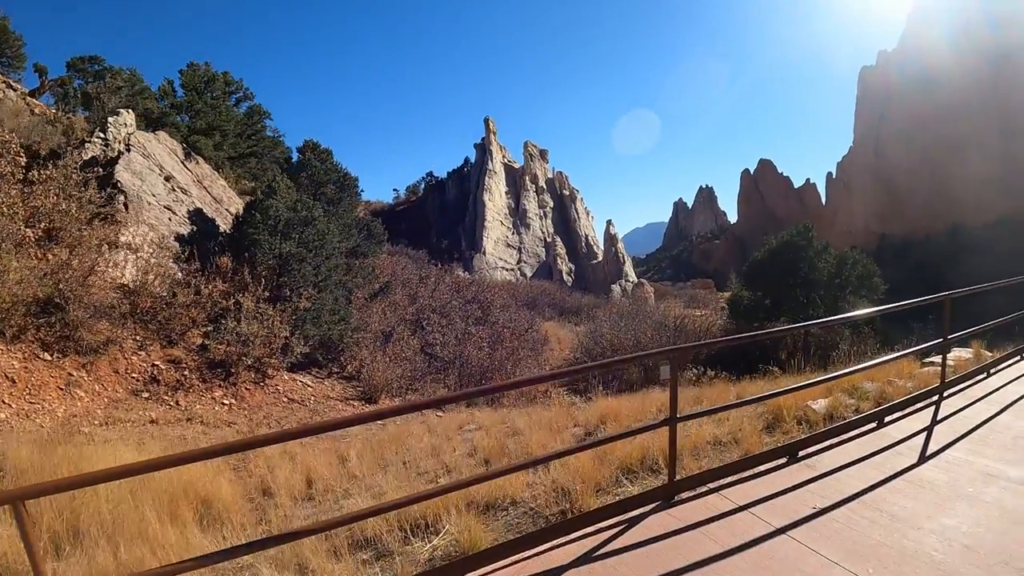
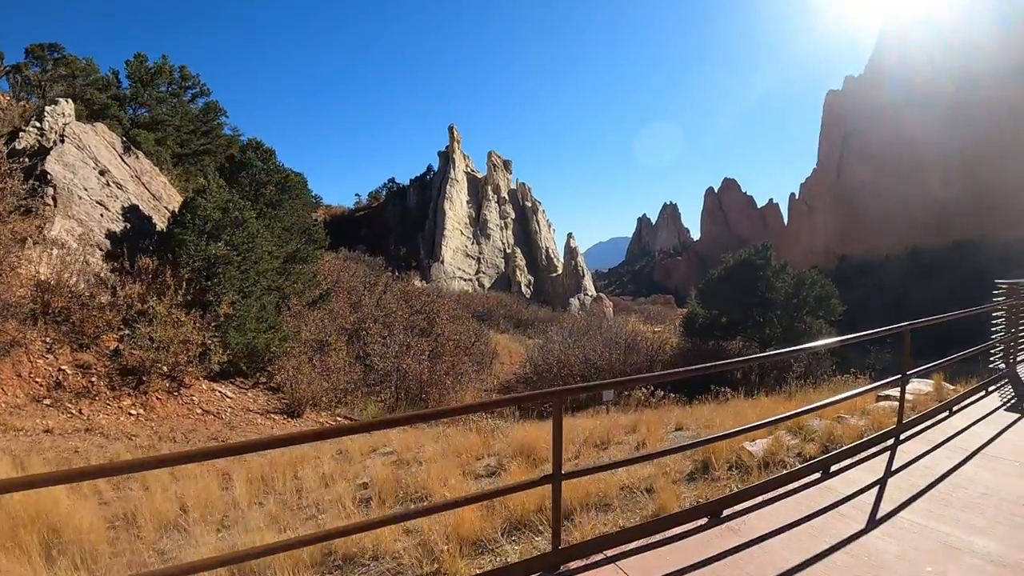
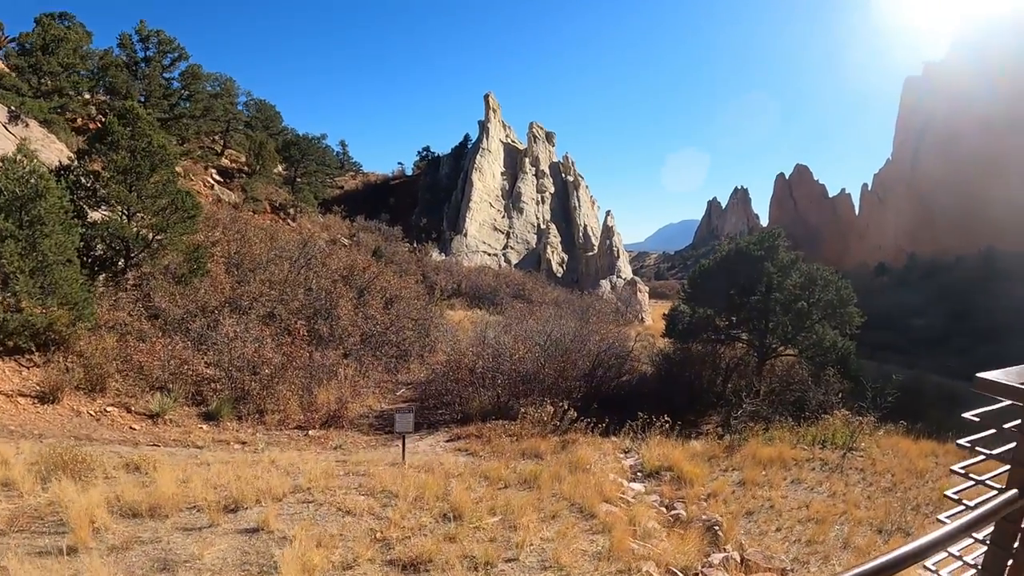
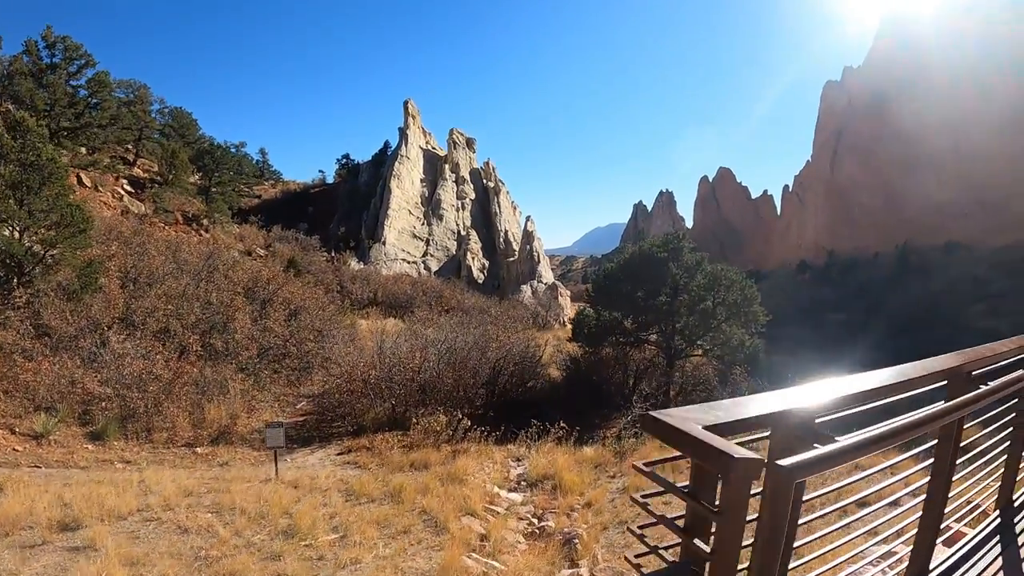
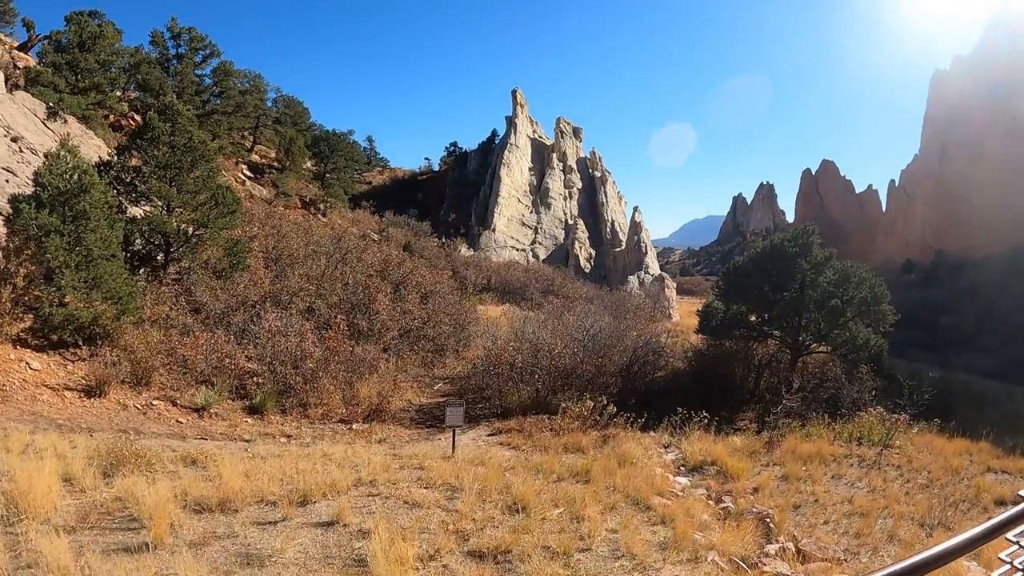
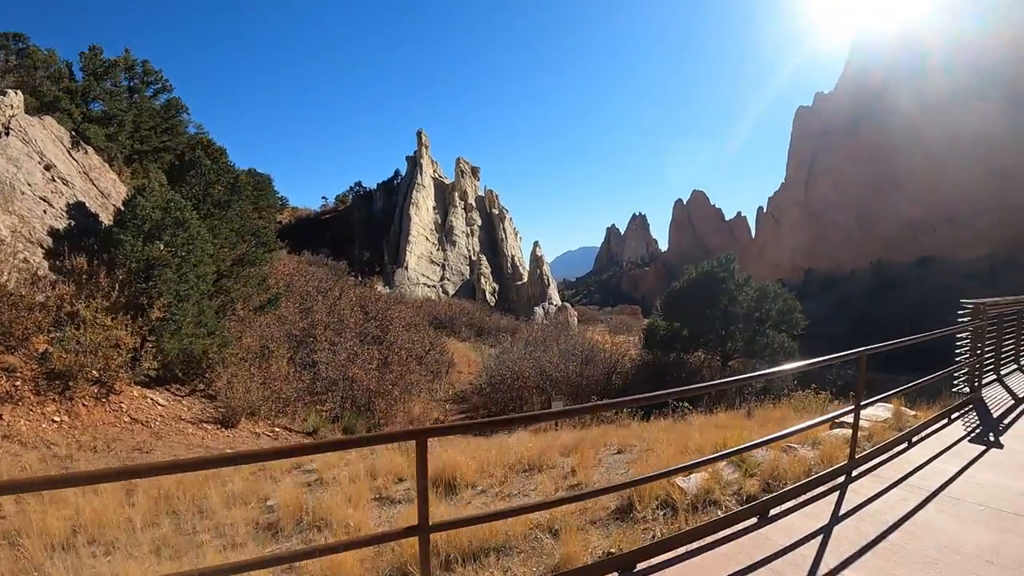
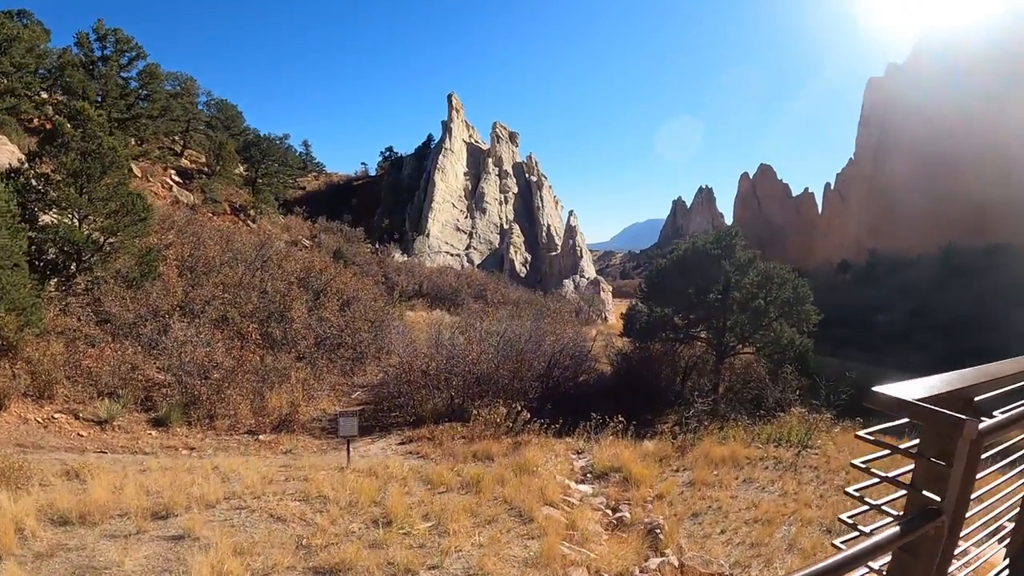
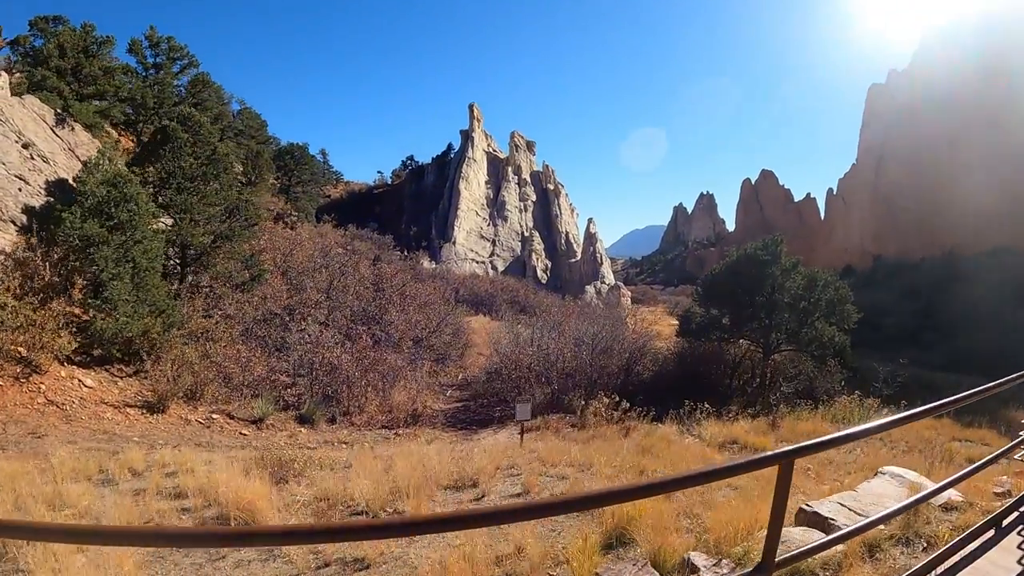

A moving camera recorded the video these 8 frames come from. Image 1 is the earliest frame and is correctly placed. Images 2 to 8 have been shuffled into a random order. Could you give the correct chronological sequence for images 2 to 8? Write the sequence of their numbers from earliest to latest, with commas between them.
2, 6, 8, 5, 3, 7, 4
